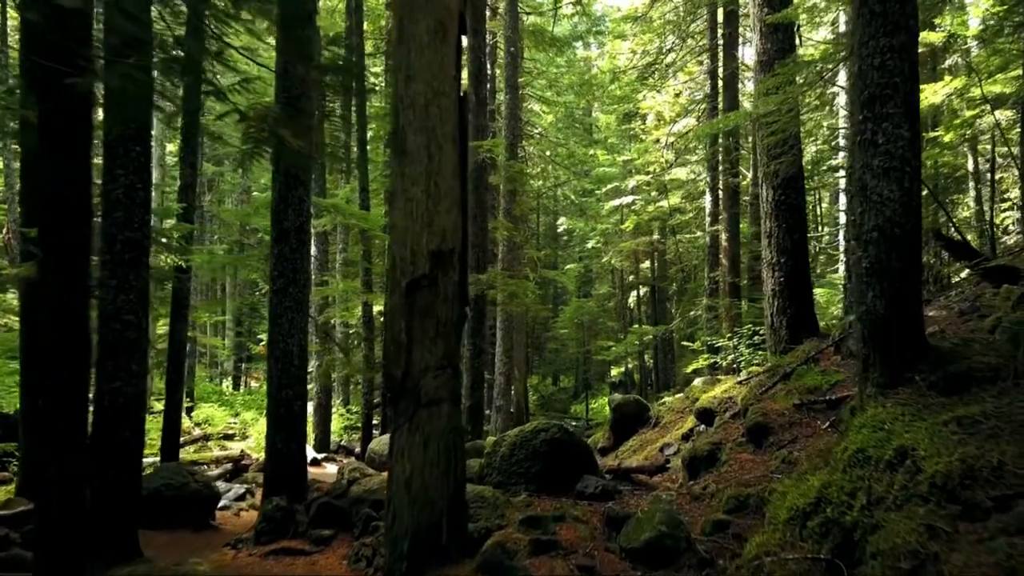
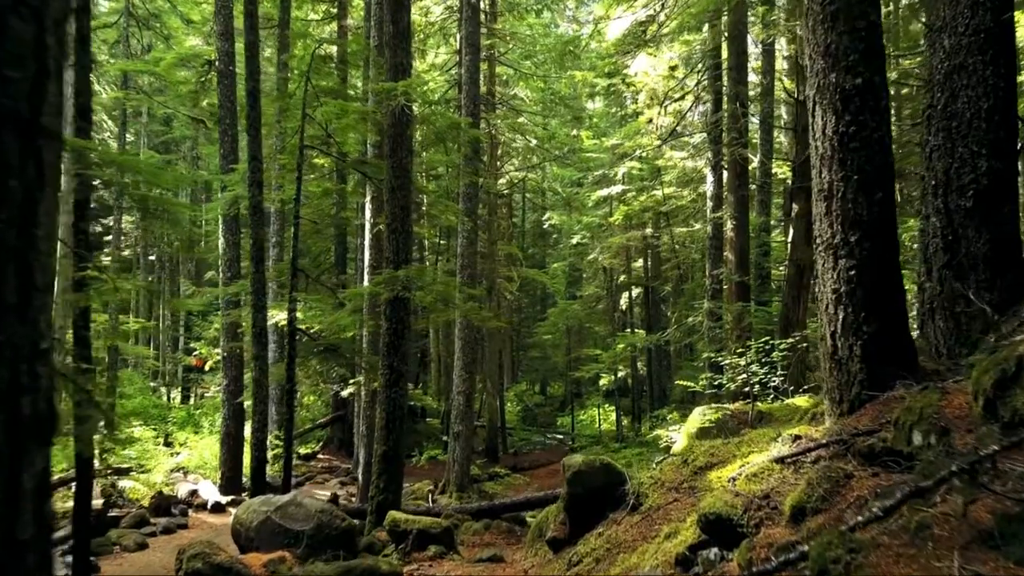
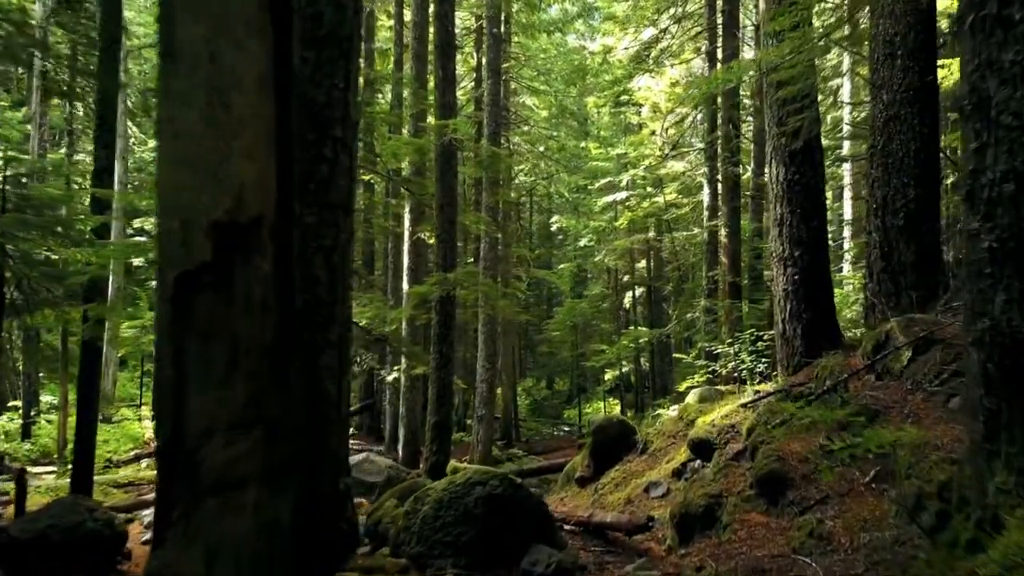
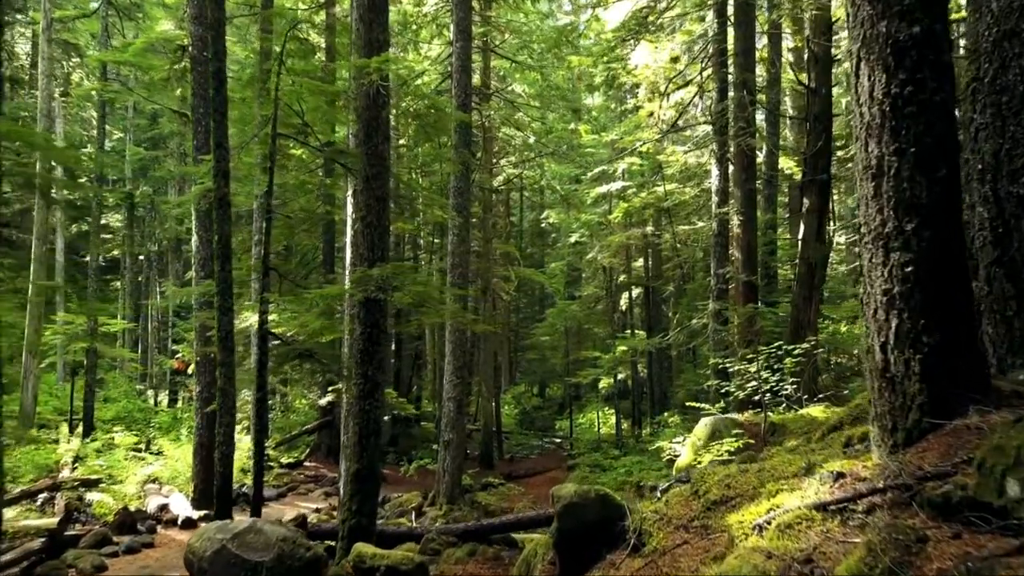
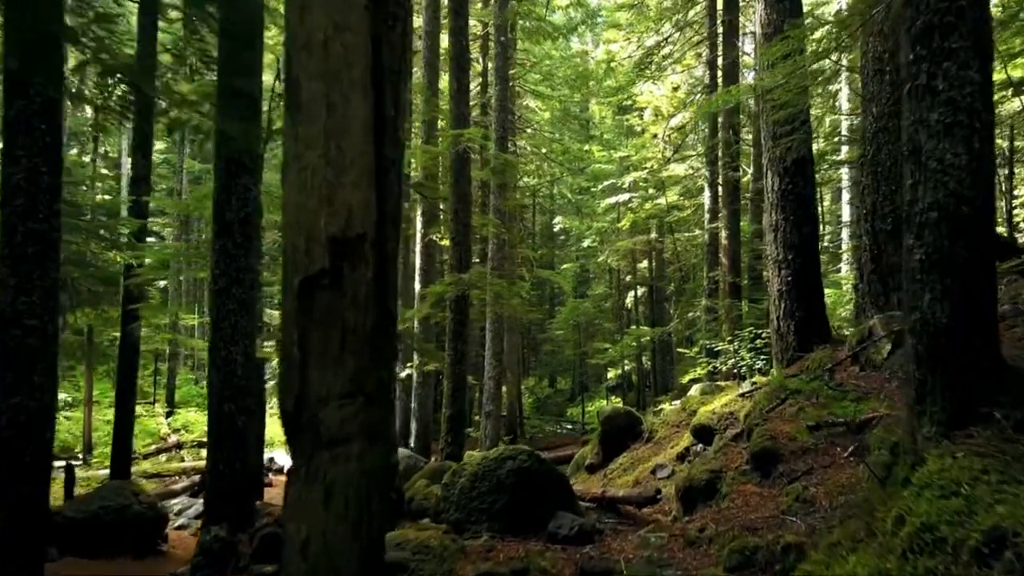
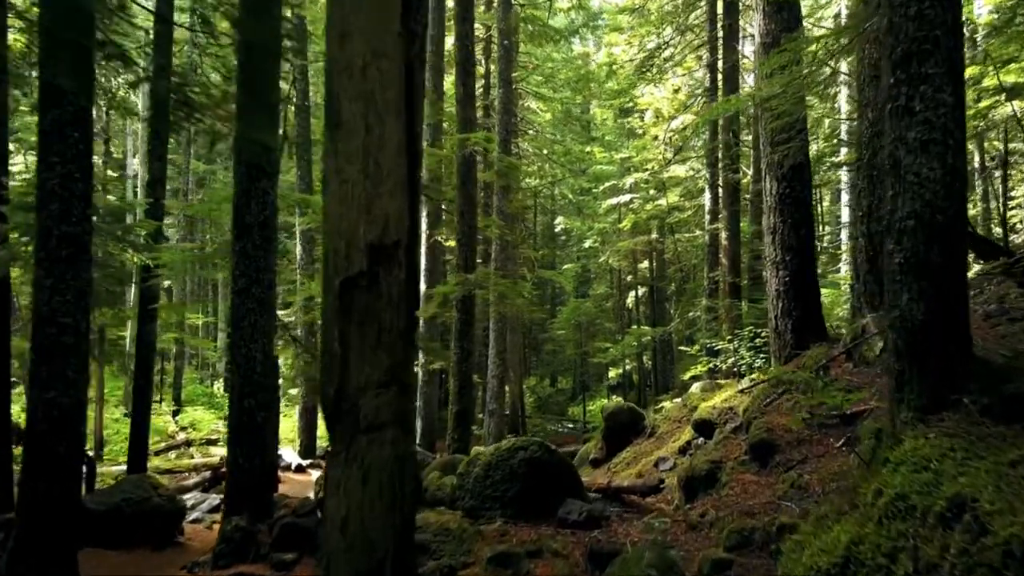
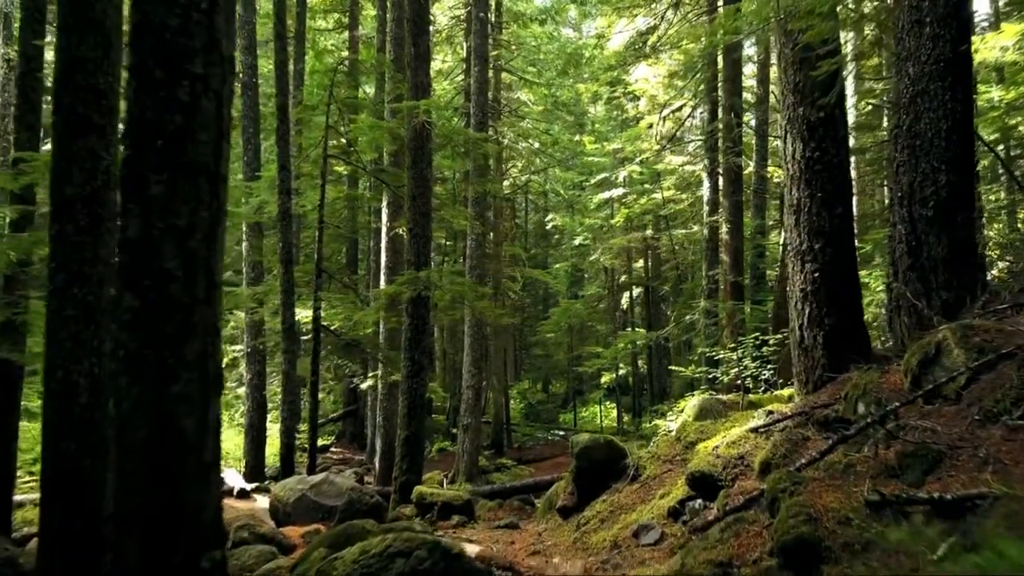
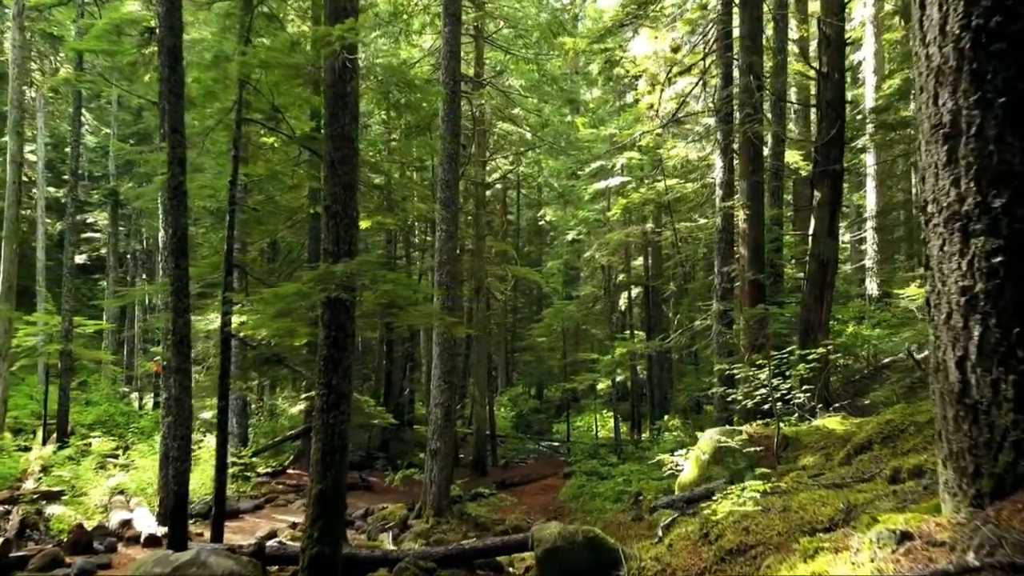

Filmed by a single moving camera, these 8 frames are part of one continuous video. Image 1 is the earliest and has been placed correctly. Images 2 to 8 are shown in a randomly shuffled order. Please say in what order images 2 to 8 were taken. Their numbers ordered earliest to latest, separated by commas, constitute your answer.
6, 5, 3, 7, 2, 4, 8
